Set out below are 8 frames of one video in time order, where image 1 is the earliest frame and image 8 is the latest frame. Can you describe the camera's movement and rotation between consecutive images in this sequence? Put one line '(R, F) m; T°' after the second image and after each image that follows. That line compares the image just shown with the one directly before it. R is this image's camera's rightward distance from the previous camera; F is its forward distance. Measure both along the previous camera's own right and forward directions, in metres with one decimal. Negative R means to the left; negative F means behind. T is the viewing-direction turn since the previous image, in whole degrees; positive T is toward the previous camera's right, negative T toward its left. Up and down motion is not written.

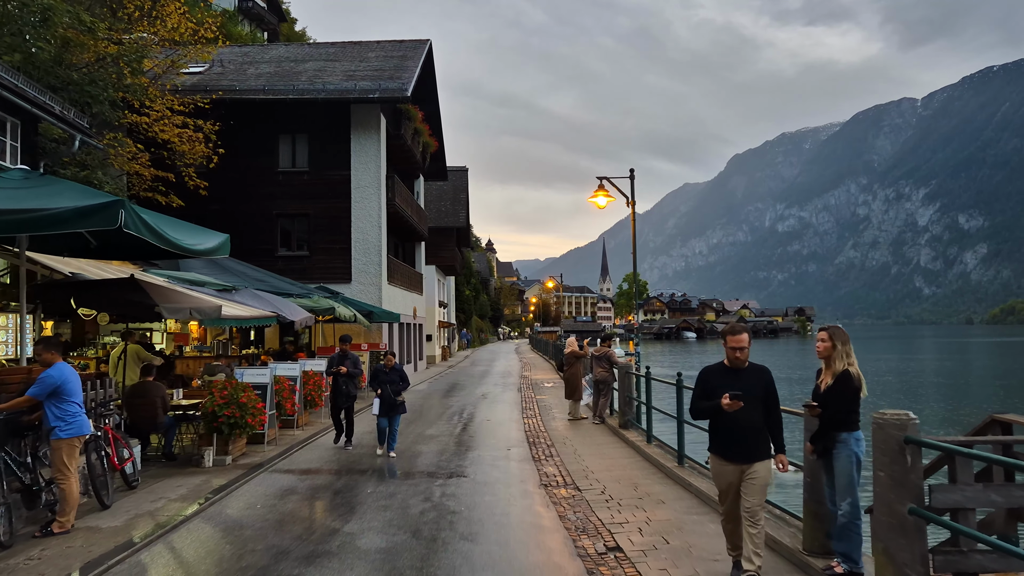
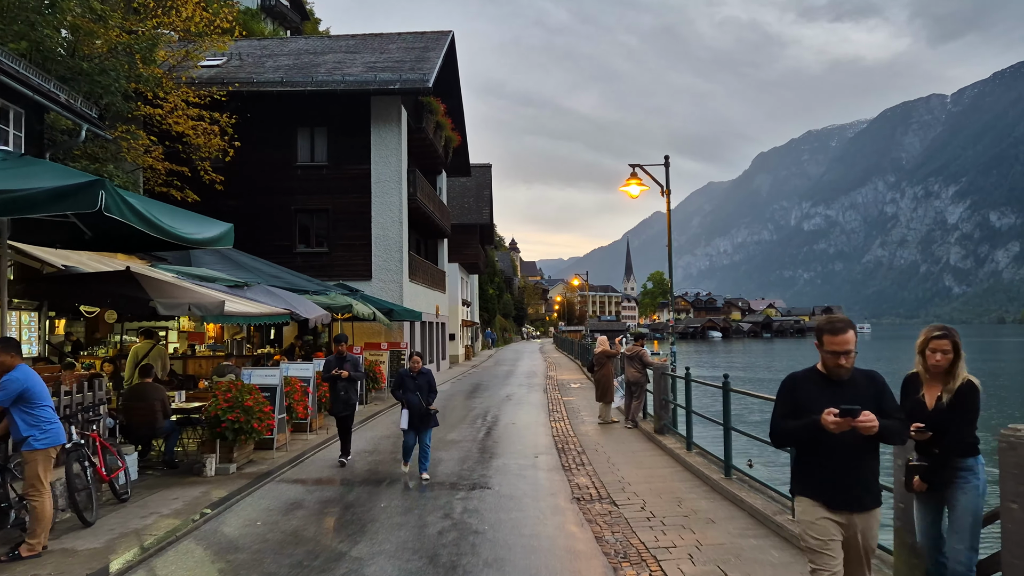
(0.0, +0.8) m; -2°
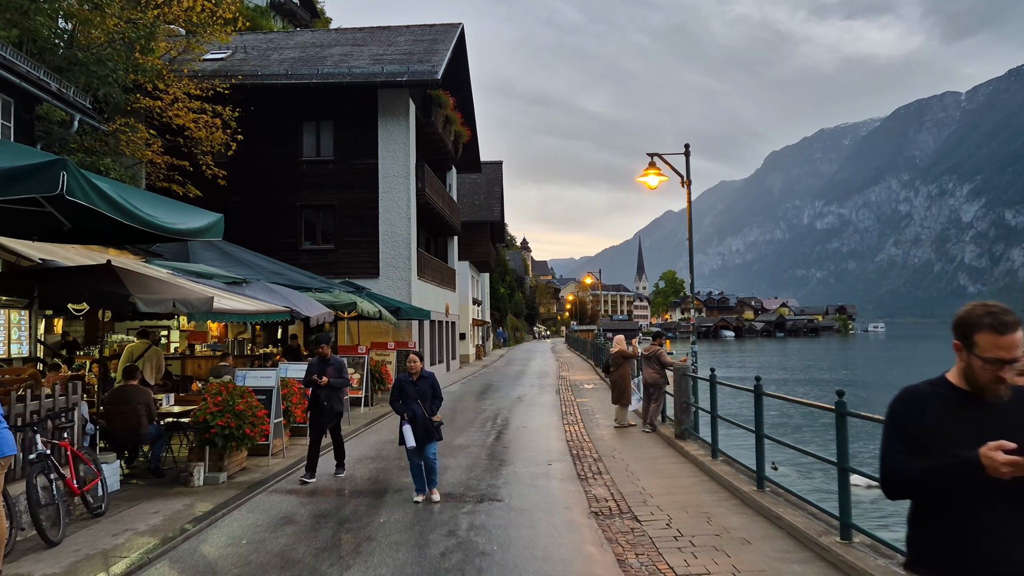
(0.0, +0.7) m; -1°
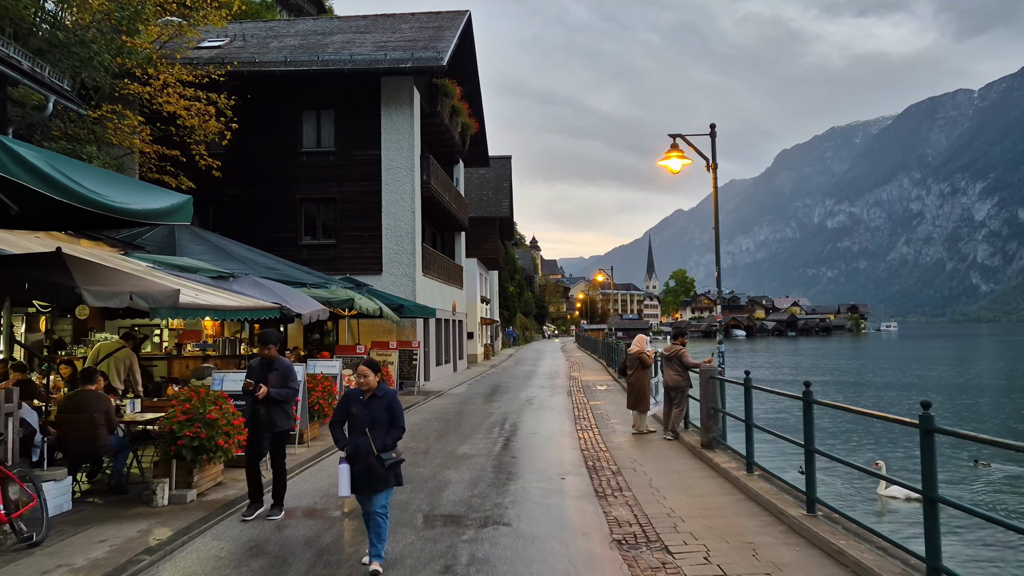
(0.0, +1.1) m; -1°
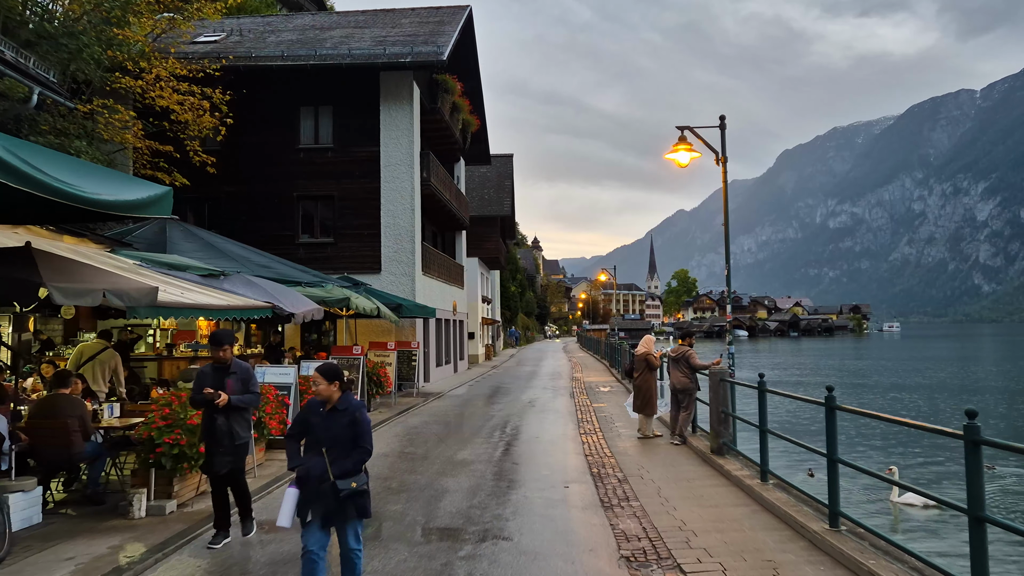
(0.0, +0.5) m; 0°
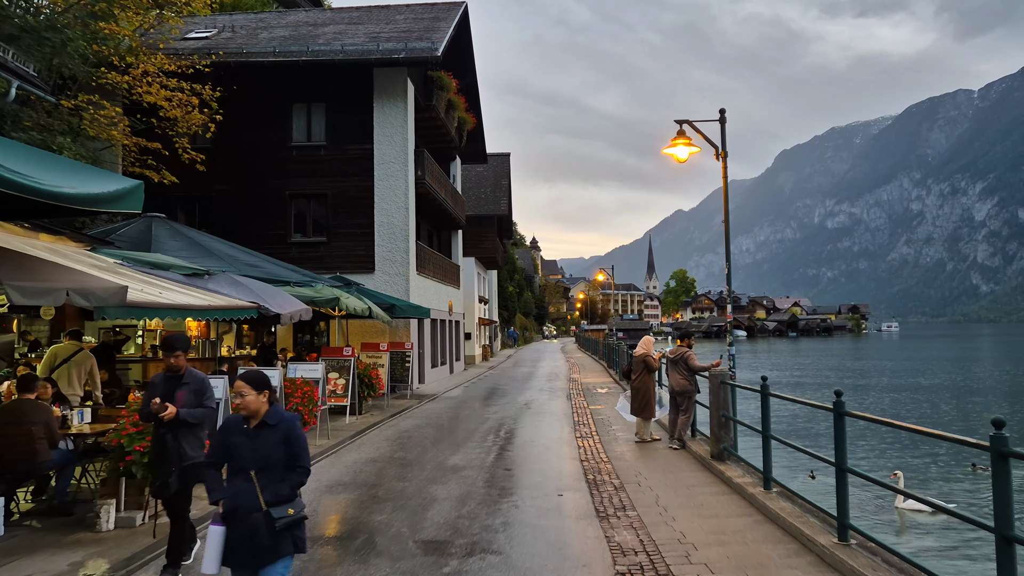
(+0.1, +0.4) m; 0°
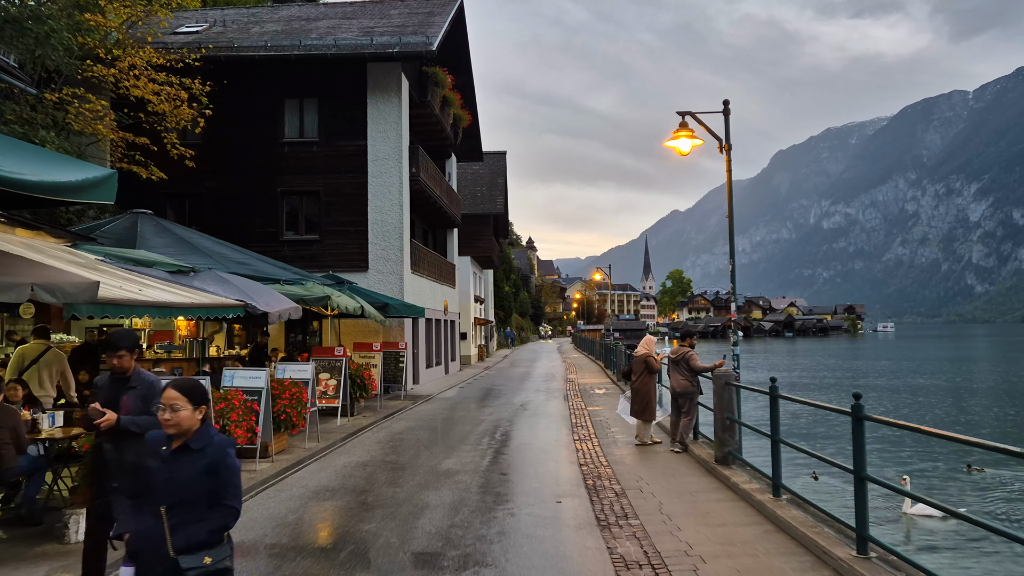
(0.0, +0.4) m; 0°
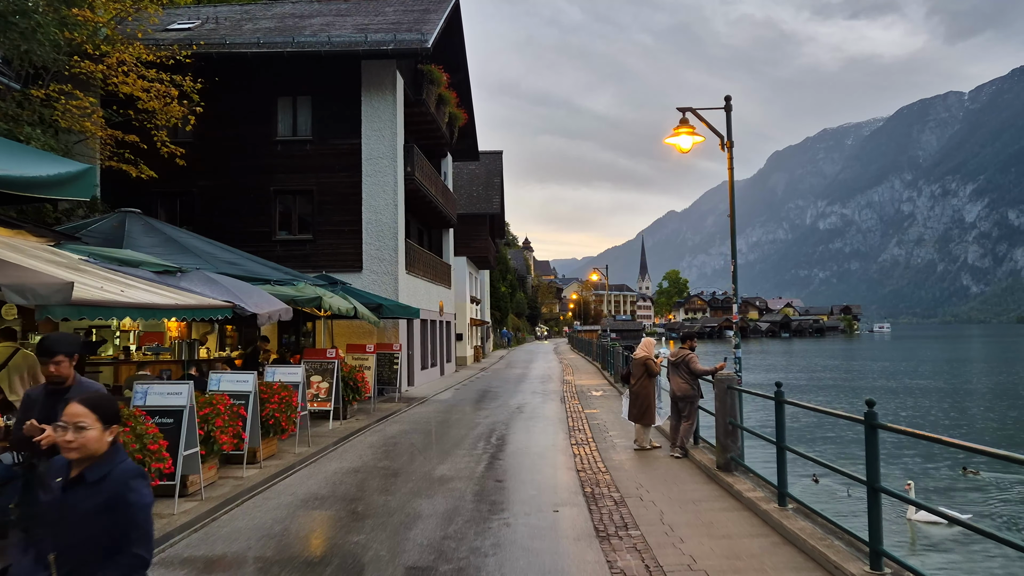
(0.0, +0.3) m; 0°
